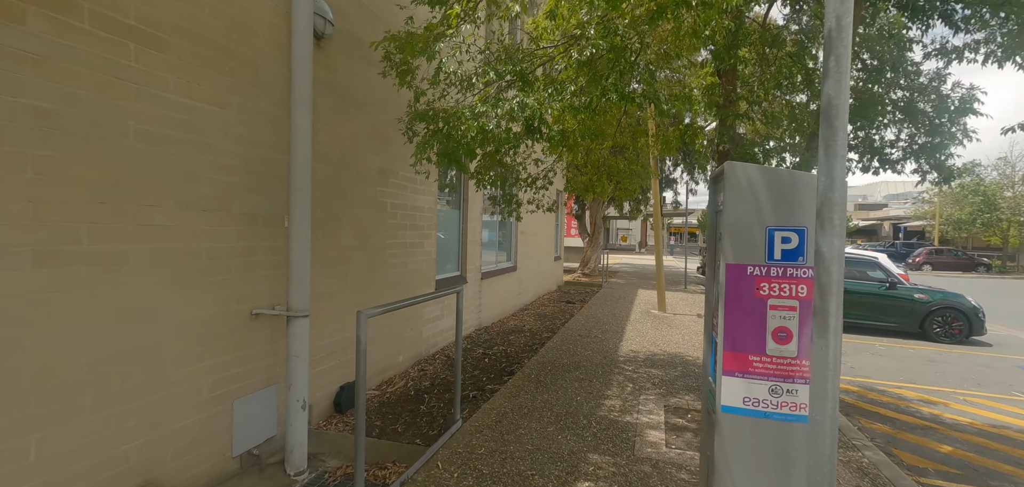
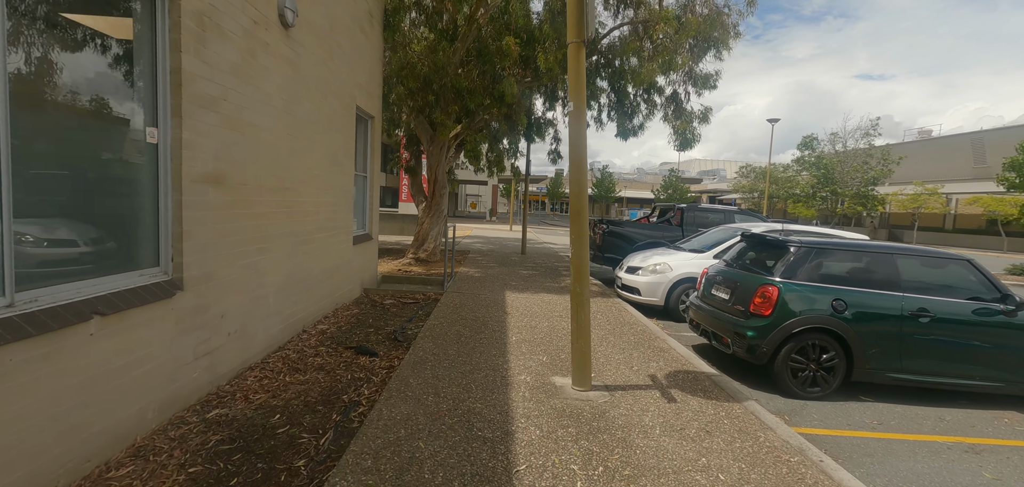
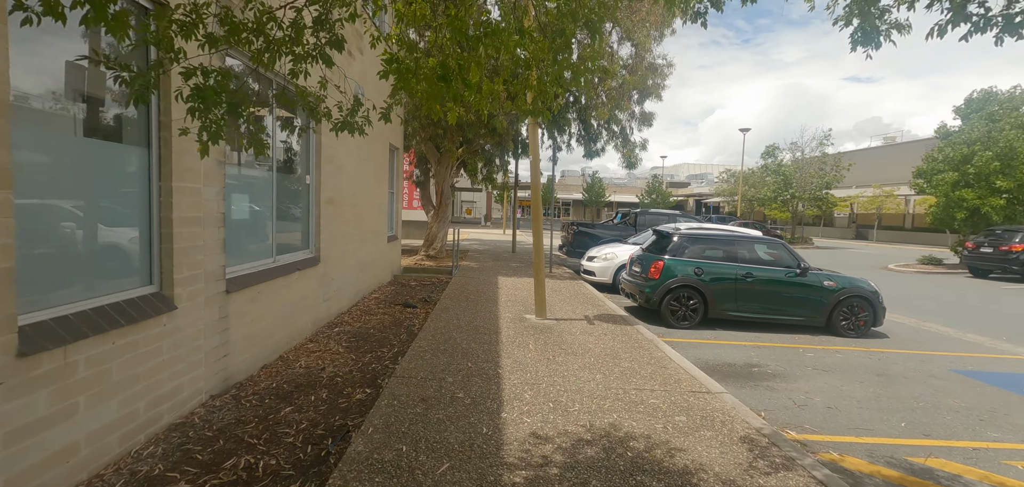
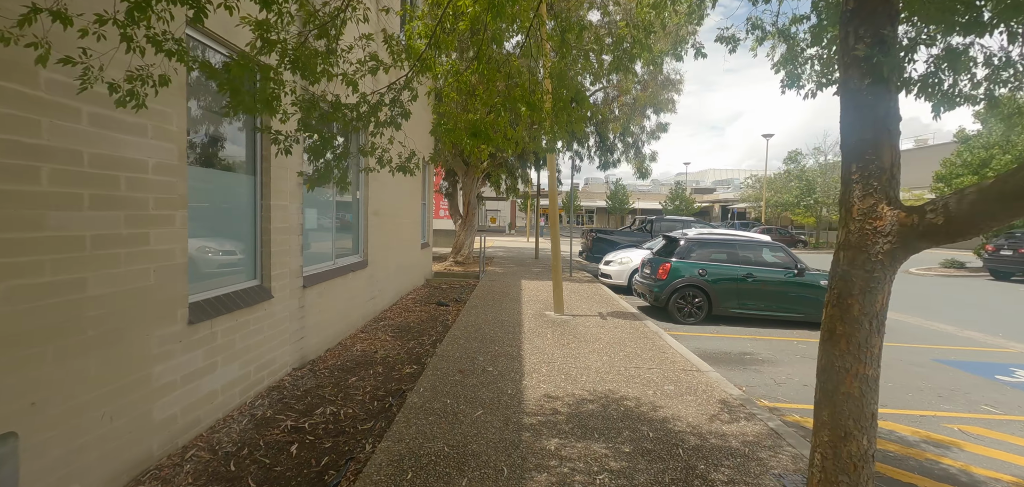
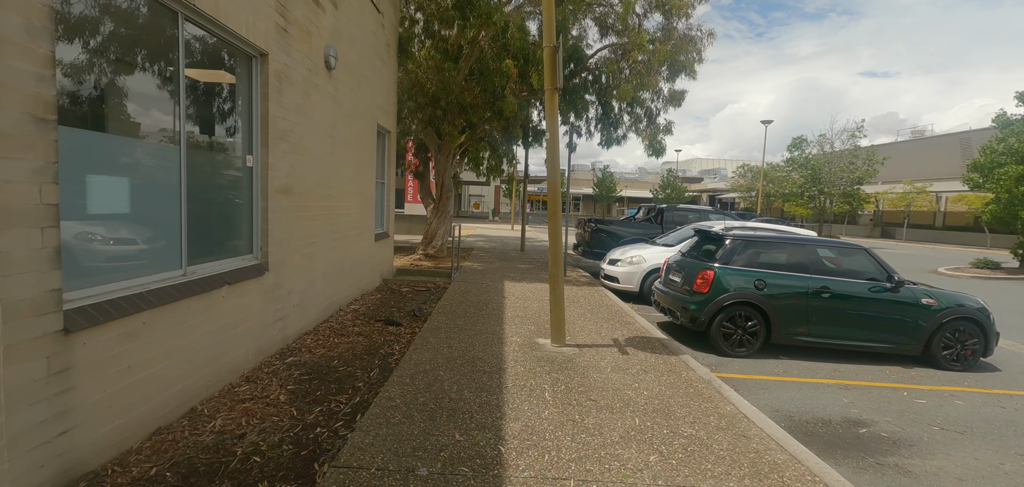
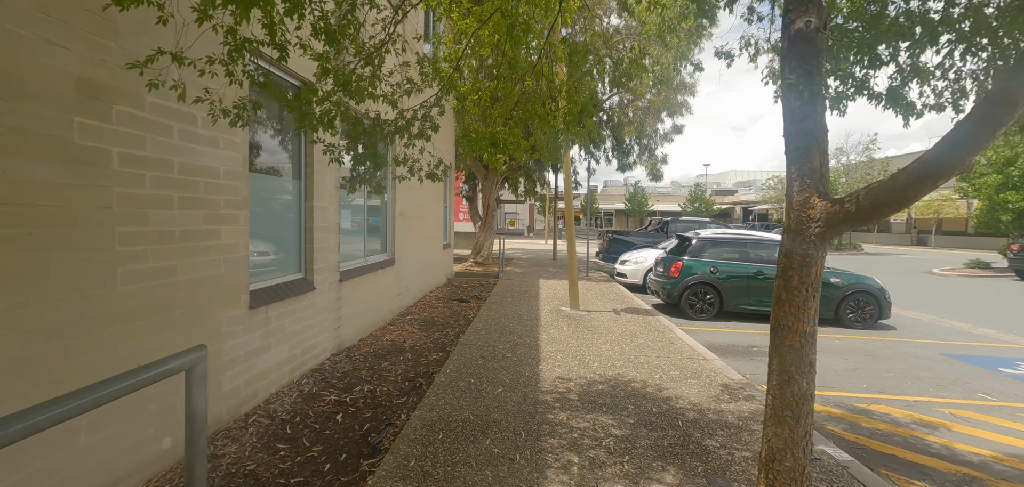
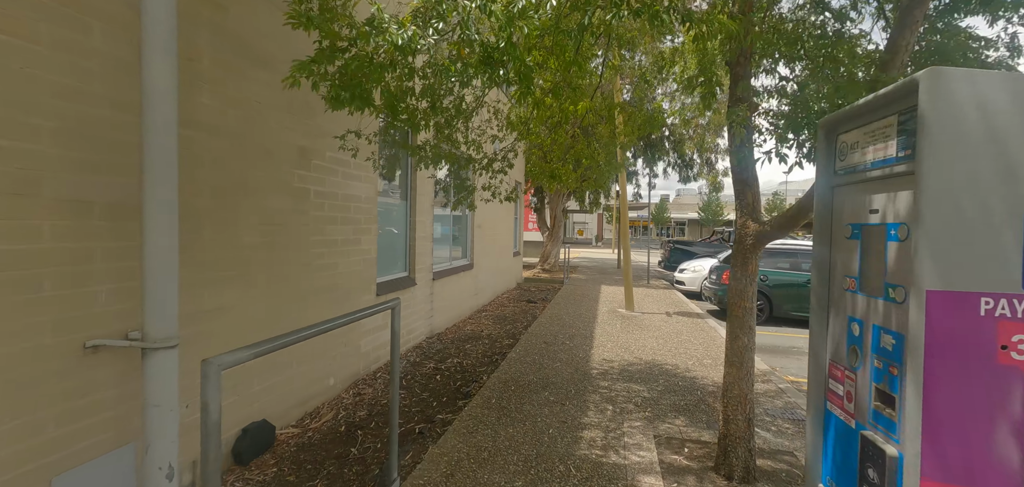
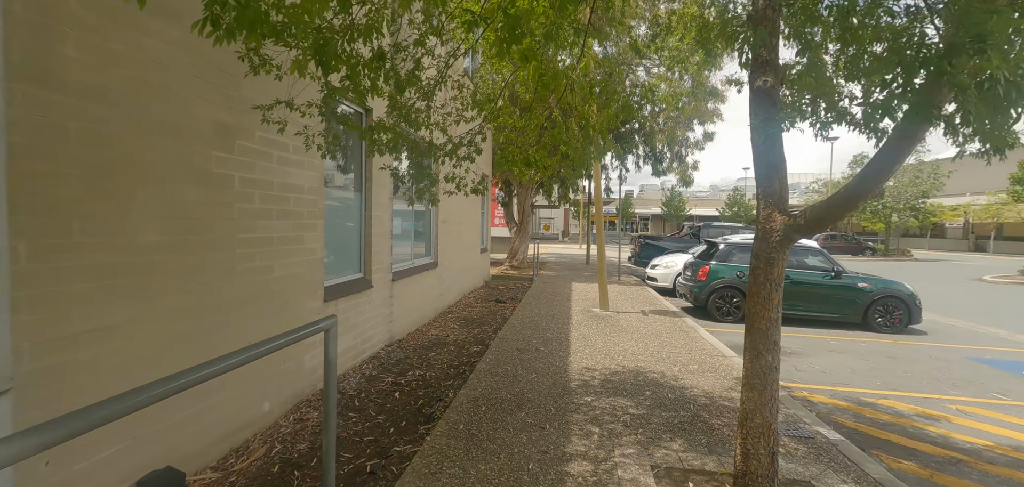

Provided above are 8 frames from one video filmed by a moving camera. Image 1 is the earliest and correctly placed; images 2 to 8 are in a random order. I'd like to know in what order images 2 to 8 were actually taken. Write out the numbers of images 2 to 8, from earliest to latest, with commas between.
7, 8, 6, 4, 3, 5, 2
